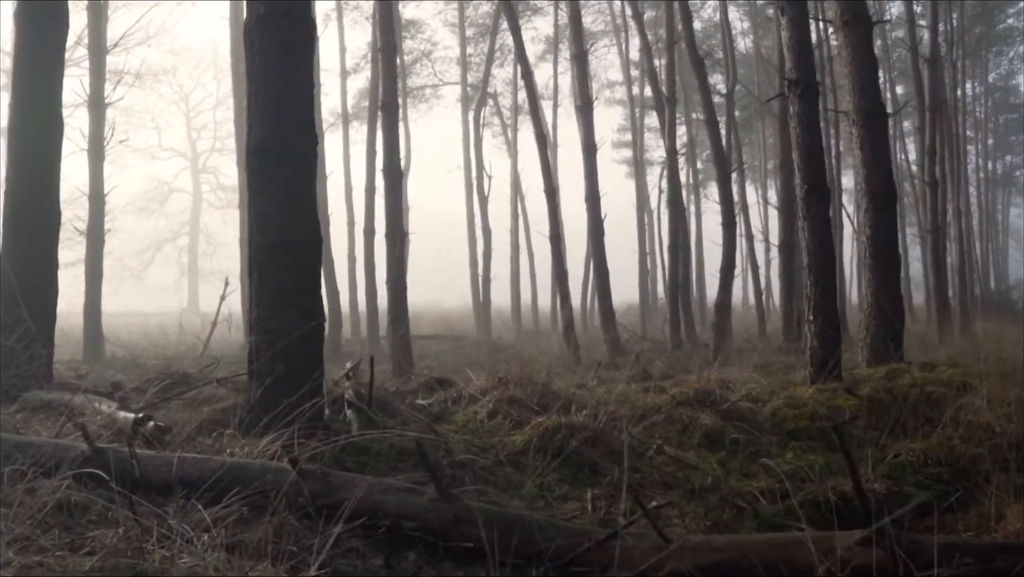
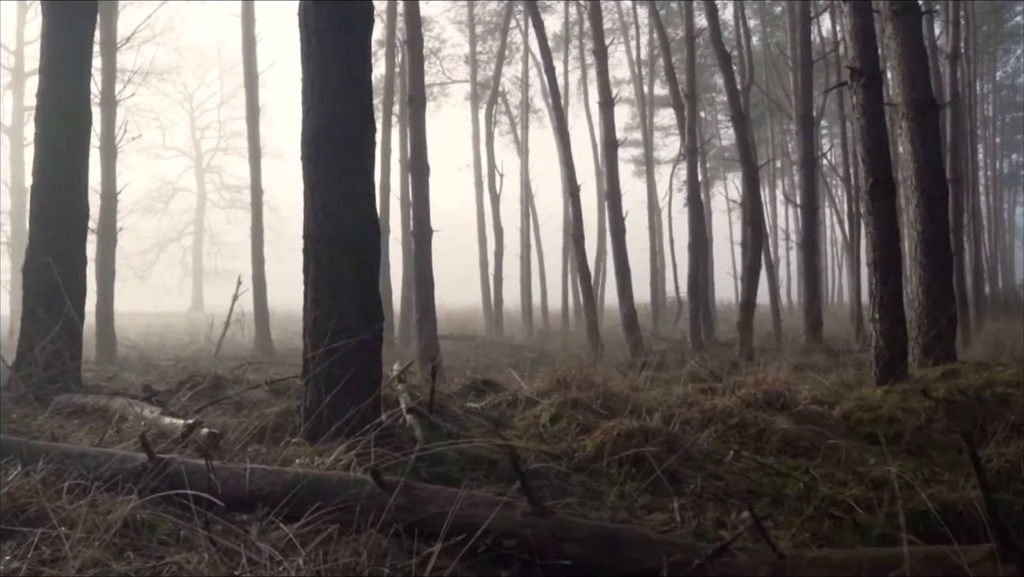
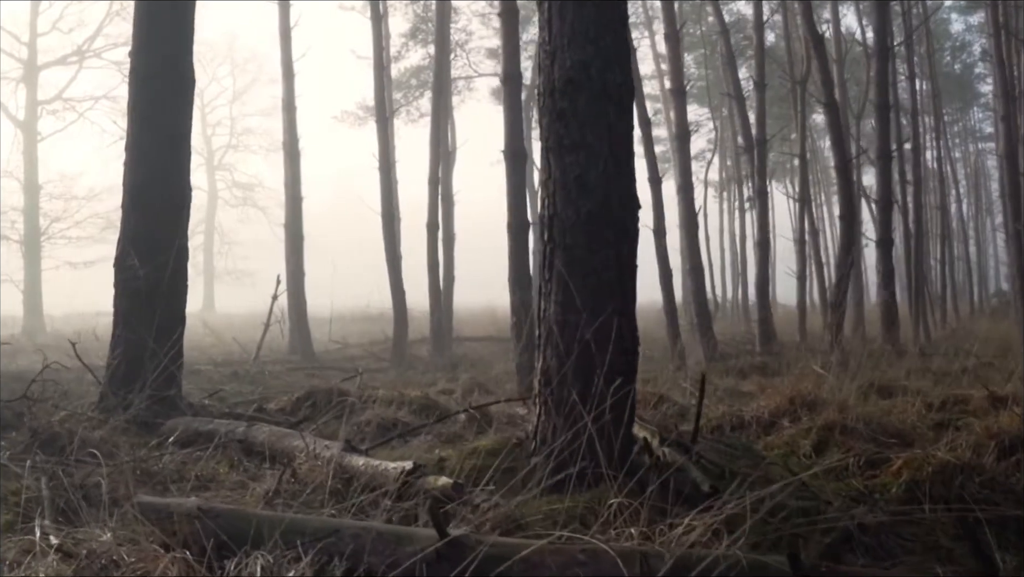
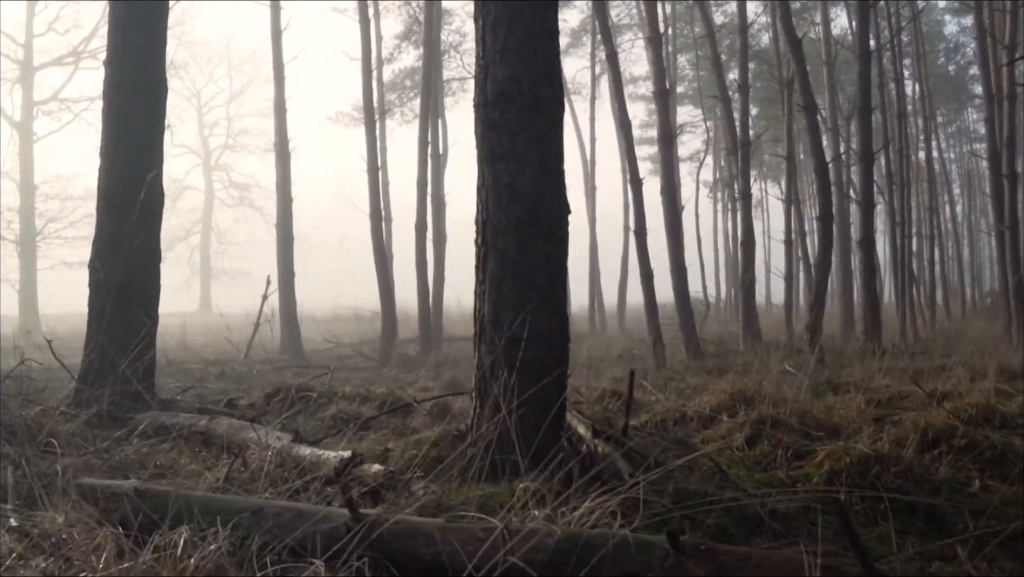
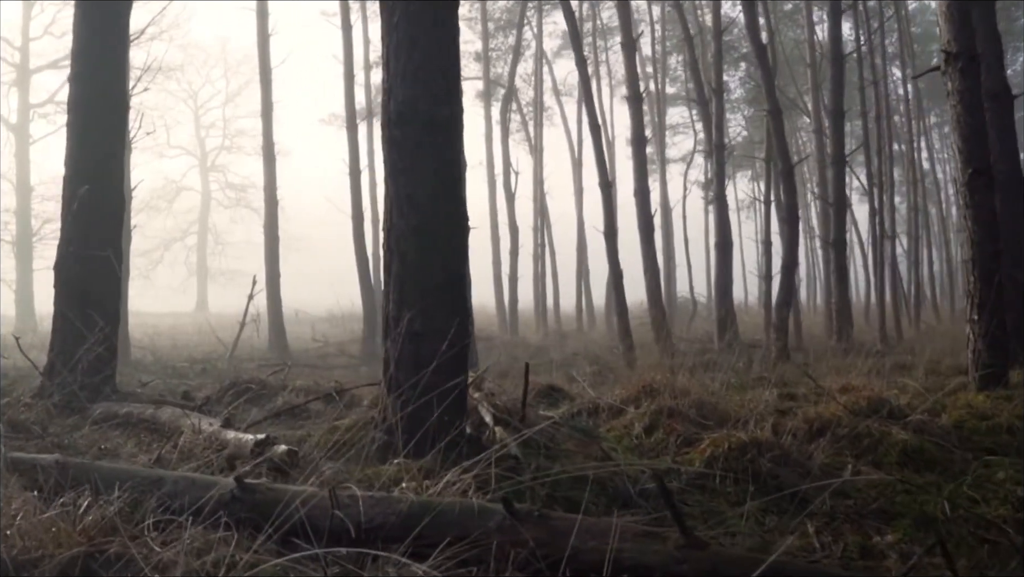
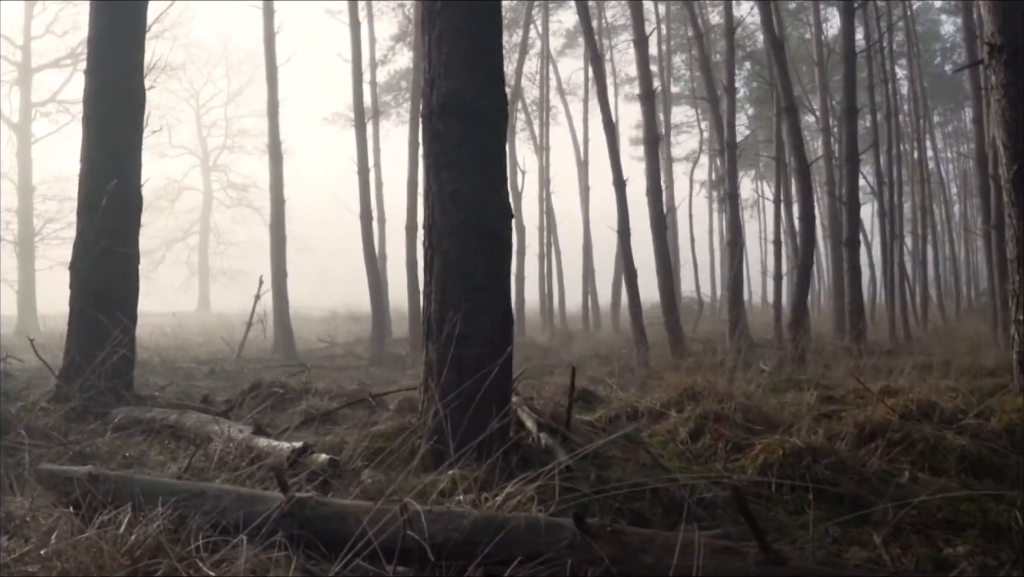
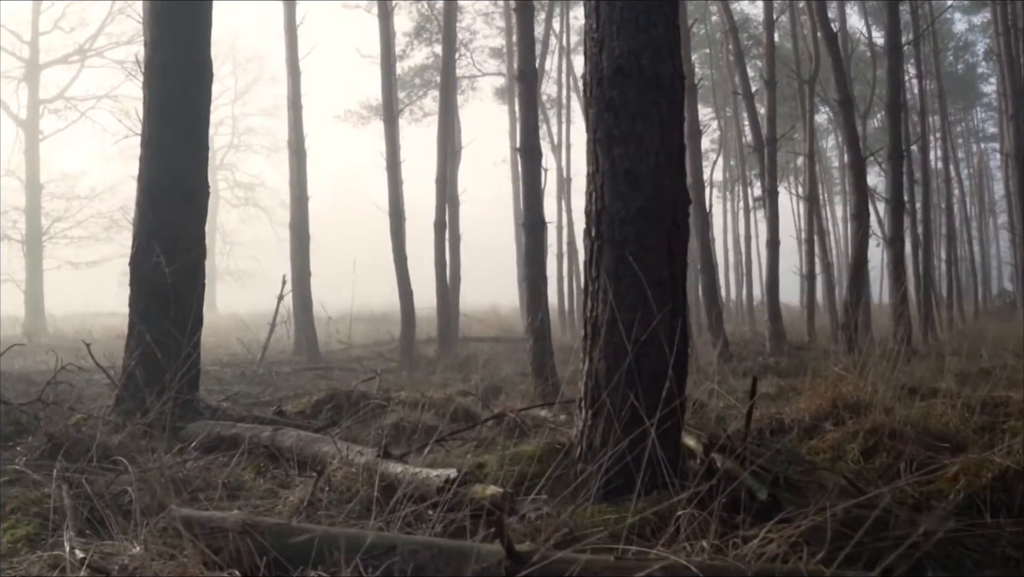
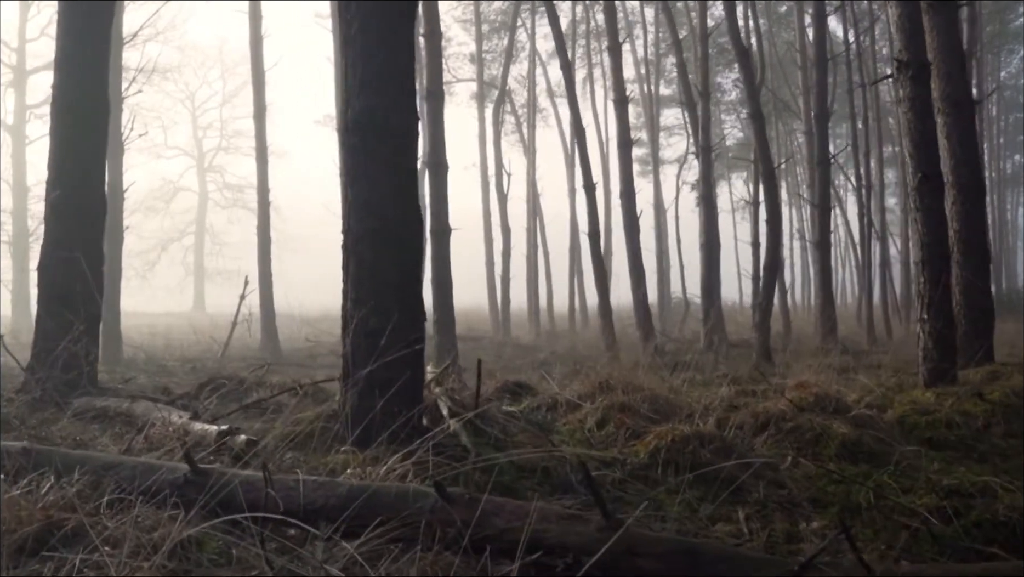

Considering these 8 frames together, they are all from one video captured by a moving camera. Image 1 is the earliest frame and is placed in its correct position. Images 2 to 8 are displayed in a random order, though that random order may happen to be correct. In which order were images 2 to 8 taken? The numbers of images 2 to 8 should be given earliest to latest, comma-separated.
2, 8, 5, 6, 4, 3, 7
